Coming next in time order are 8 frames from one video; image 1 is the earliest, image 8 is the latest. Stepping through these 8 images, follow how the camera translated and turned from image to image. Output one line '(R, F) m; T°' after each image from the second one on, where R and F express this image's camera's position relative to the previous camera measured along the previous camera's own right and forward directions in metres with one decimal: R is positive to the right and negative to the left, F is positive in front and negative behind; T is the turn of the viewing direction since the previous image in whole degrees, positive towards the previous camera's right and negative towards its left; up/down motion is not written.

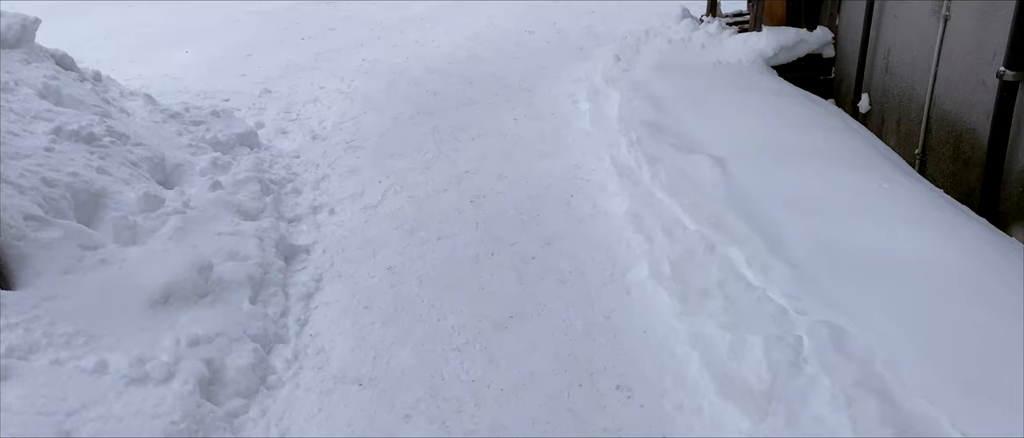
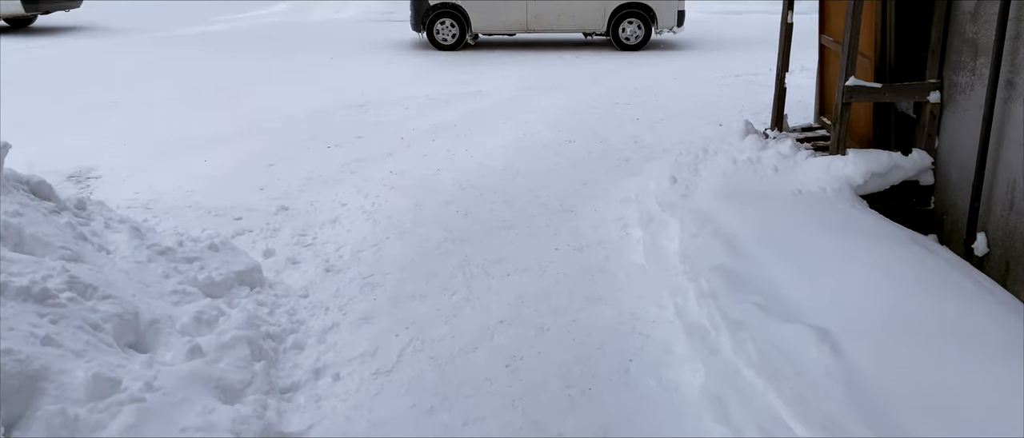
(0.0, +0.7) m; -2°
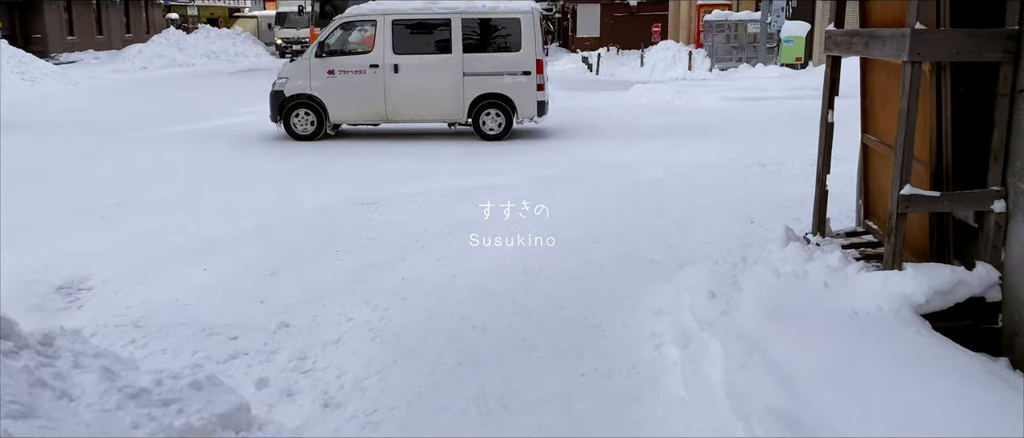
(0.0, +0.5) m; -1°
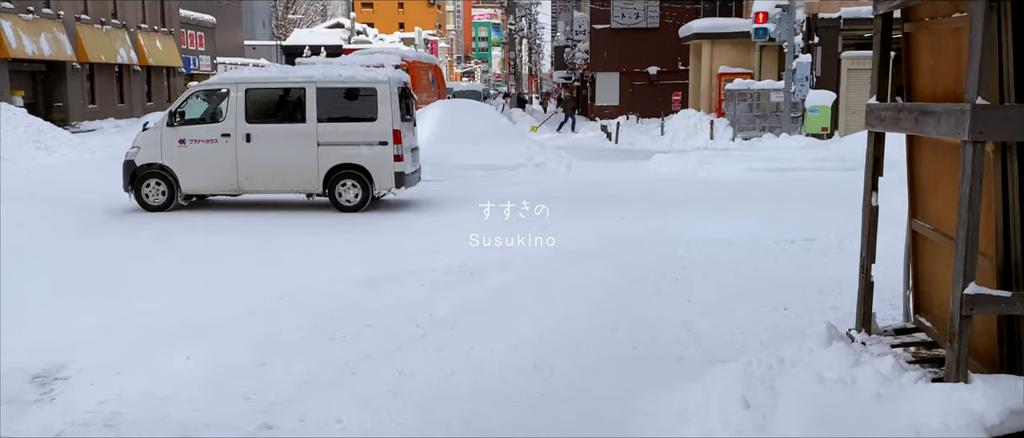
(+0.1, +0.5) m; -1°
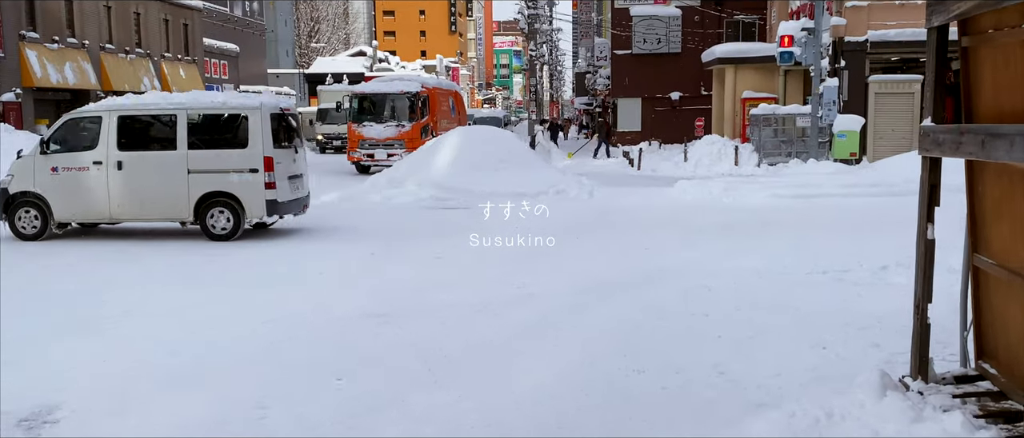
(0.0, +0.4) m; -1°
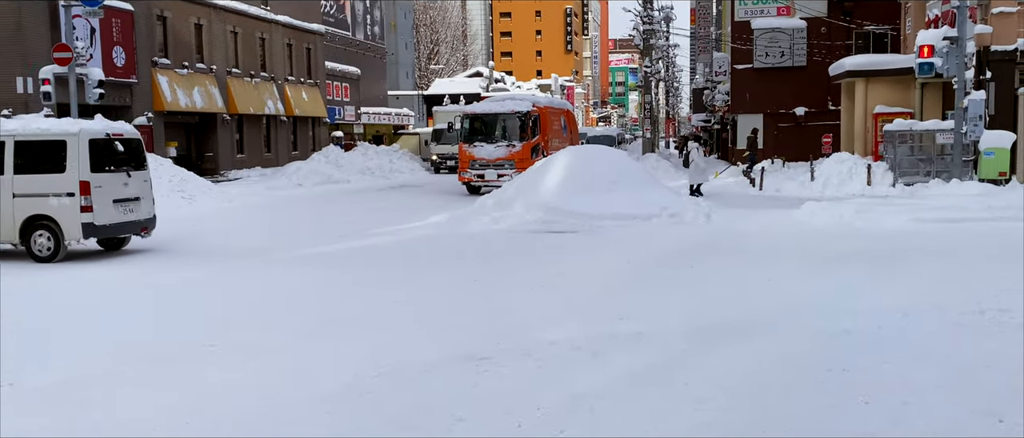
(+0.1, +0.8) m; -7°
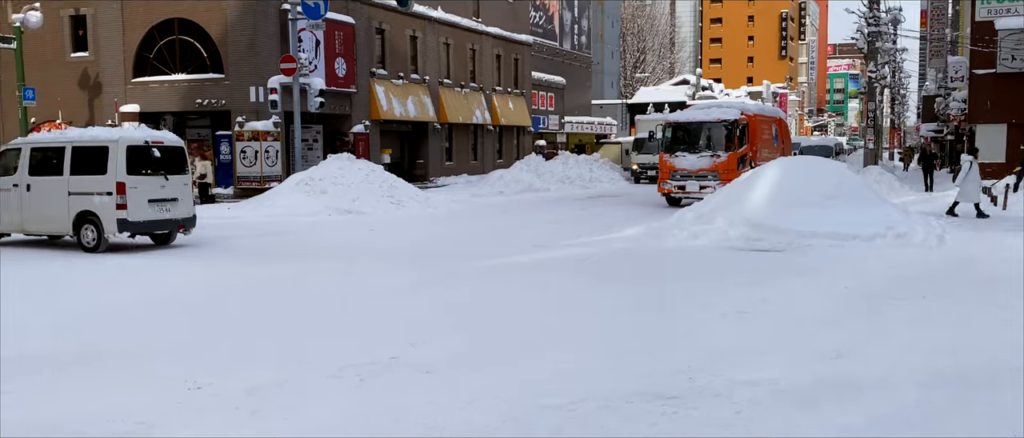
(0.0, +0.6) m; -13°
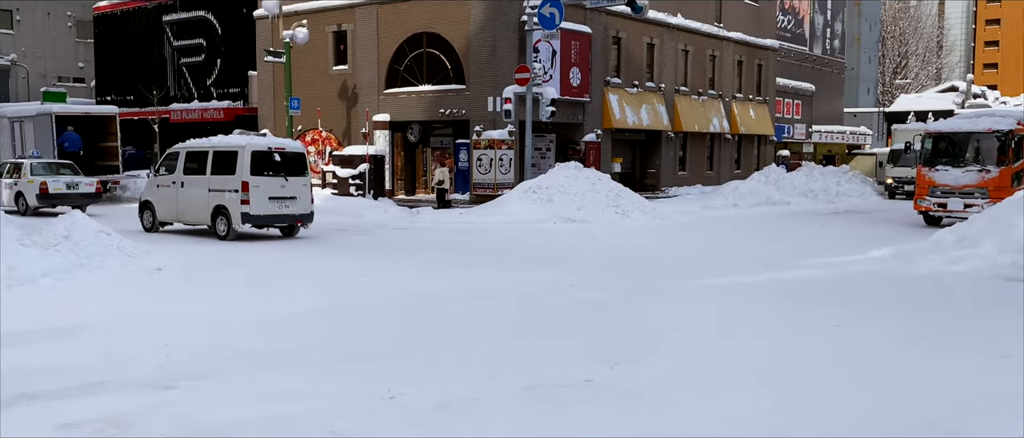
(+0.2, +0.4) m; -15°
